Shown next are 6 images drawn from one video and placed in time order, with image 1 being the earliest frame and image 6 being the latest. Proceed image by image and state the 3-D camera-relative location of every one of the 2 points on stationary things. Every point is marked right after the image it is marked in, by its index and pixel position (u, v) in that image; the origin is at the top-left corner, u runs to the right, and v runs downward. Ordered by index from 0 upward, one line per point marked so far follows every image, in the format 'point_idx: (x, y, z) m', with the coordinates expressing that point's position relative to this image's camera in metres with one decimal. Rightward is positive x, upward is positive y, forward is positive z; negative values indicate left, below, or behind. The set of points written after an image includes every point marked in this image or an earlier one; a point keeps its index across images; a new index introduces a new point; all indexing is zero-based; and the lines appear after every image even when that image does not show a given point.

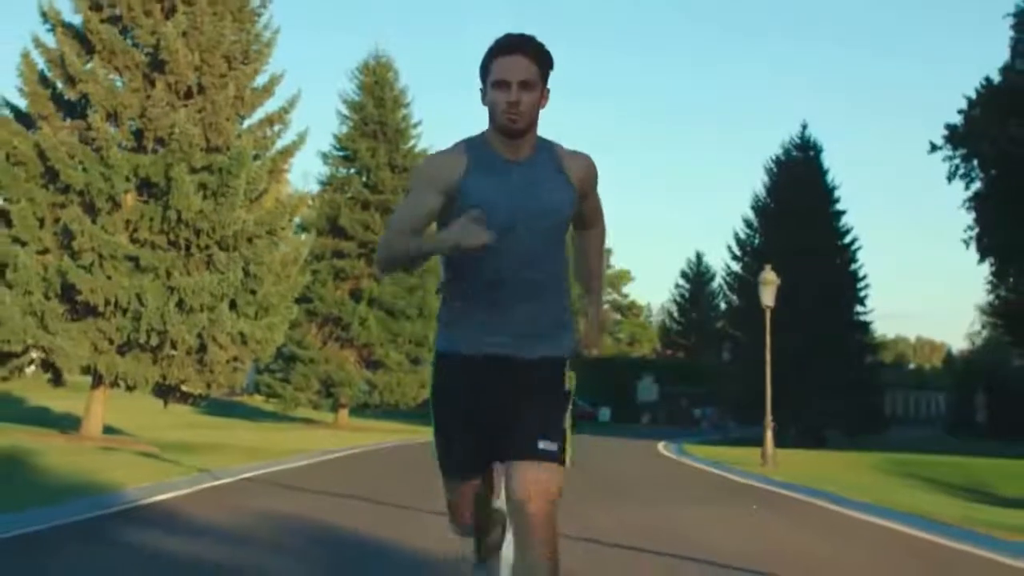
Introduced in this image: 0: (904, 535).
0: (+3.9, -2.4, +14.7) m
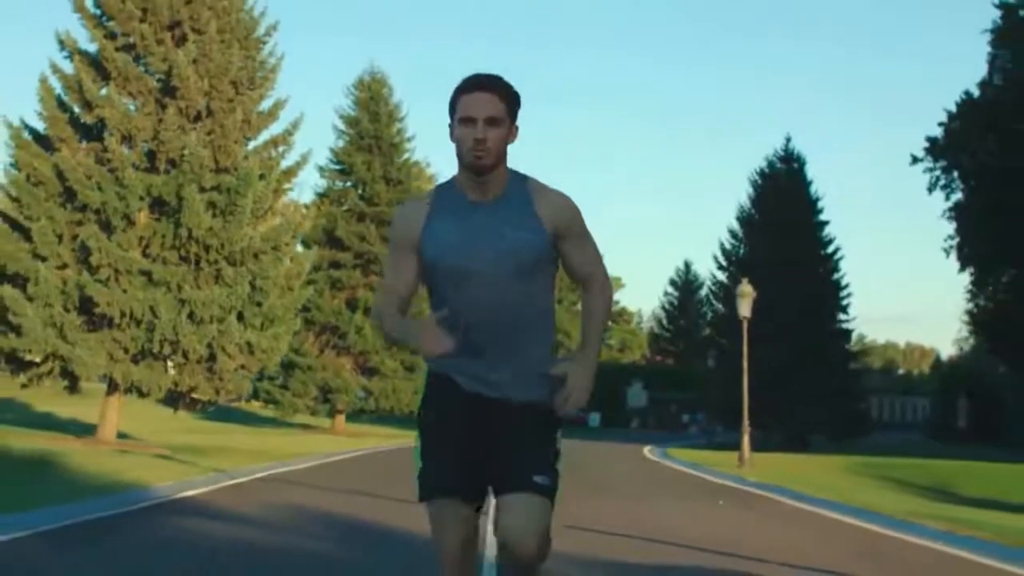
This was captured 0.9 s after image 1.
0: (+3.8, -2.5, +15.8) m
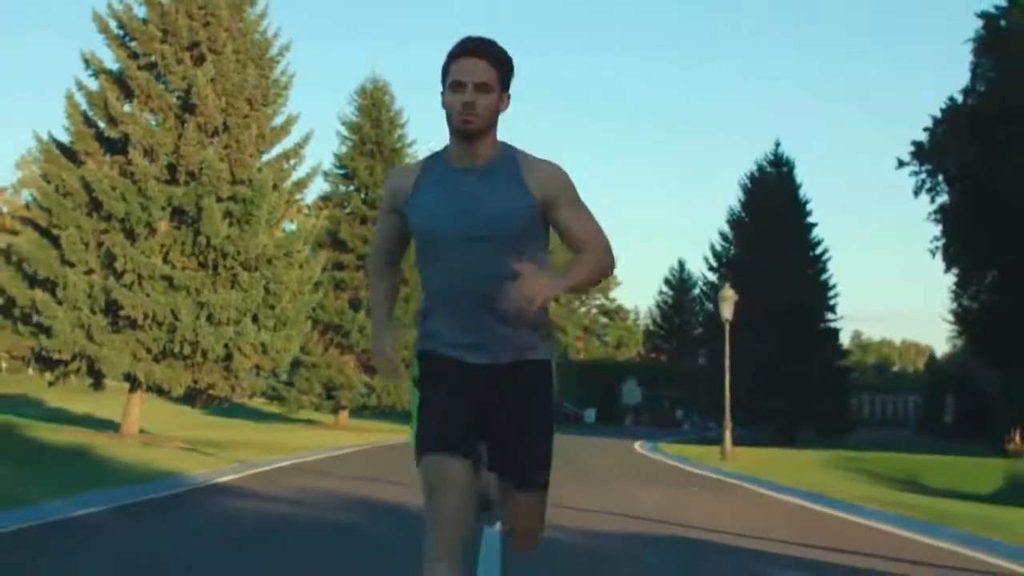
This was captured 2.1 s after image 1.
0: (+3.8, -2.6, +17.2) m
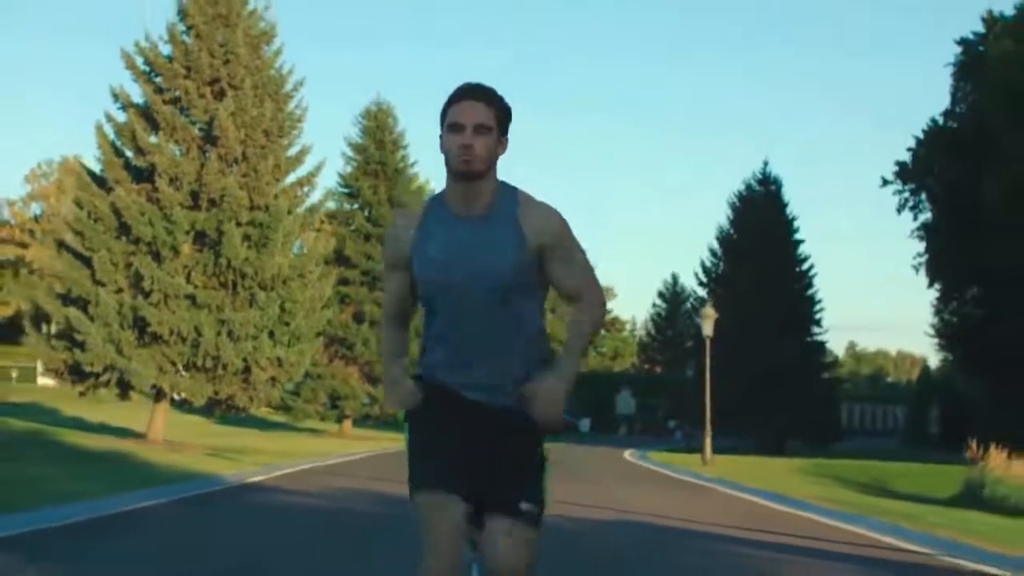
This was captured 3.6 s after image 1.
0: (+3.7, -2.9, +18.8) m
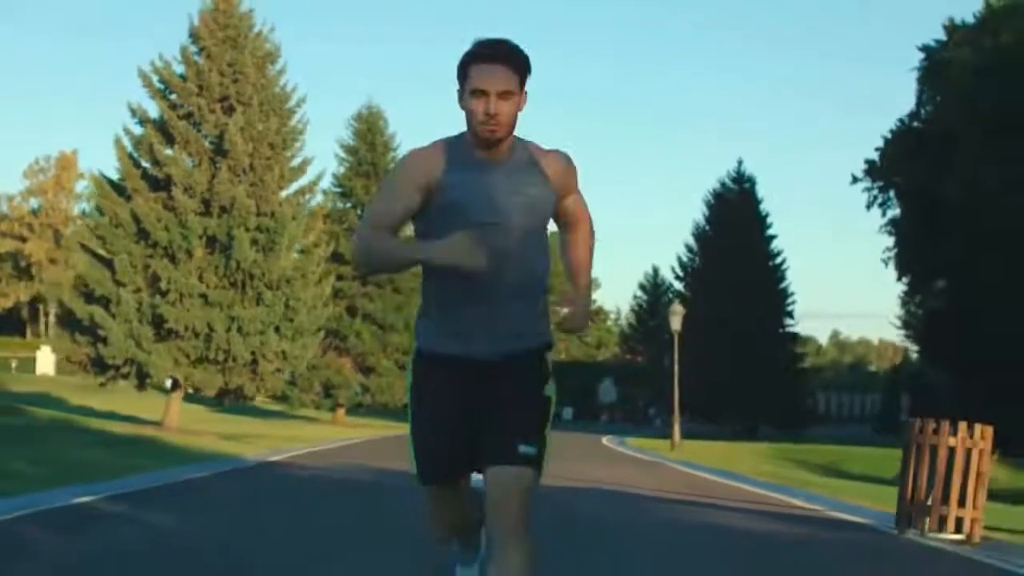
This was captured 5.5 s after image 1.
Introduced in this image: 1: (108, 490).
0: (+3.5, -2.9, +21.0) m
1: (-4.3, -2.2, +15.7) m
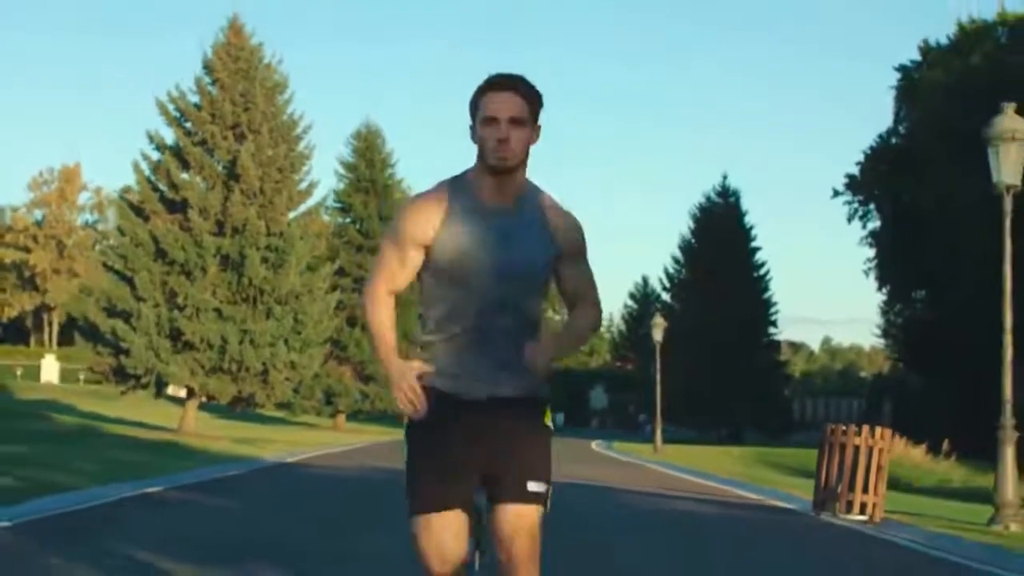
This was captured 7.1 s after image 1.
0: (+3.4, -3.1, +22.8) m
1: (-4.4, -2.4, +17.5) m
